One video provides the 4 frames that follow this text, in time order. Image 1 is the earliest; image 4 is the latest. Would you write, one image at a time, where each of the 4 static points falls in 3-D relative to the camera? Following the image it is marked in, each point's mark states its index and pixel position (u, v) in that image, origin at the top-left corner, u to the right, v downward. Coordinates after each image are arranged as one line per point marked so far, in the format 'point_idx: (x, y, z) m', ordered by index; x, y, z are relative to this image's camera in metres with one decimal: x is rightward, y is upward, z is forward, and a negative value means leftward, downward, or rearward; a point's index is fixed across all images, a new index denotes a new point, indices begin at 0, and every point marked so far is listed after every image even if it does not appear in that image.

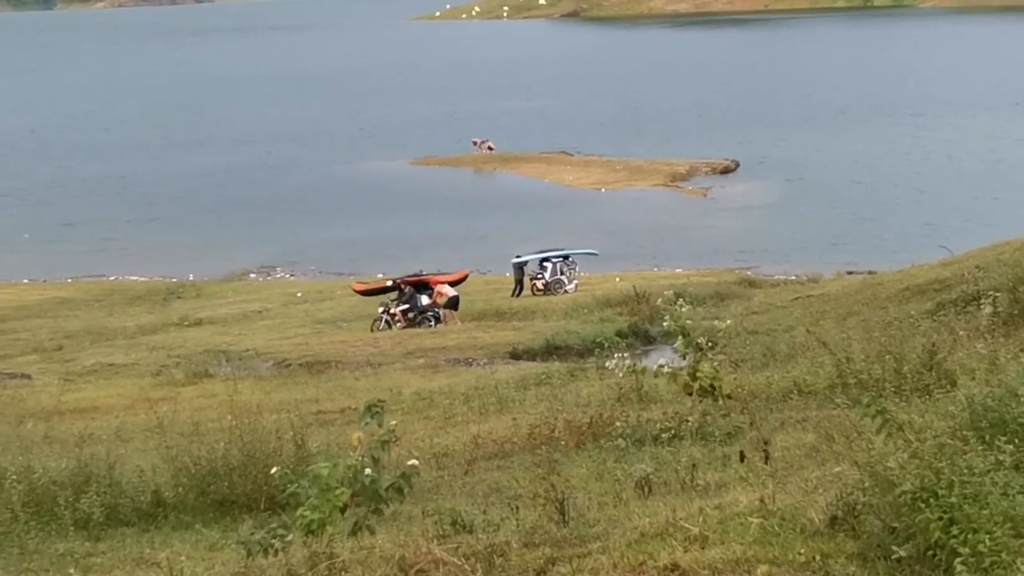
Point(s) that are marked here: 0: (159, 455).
0: (-4.4, -2.1, +16.4) m
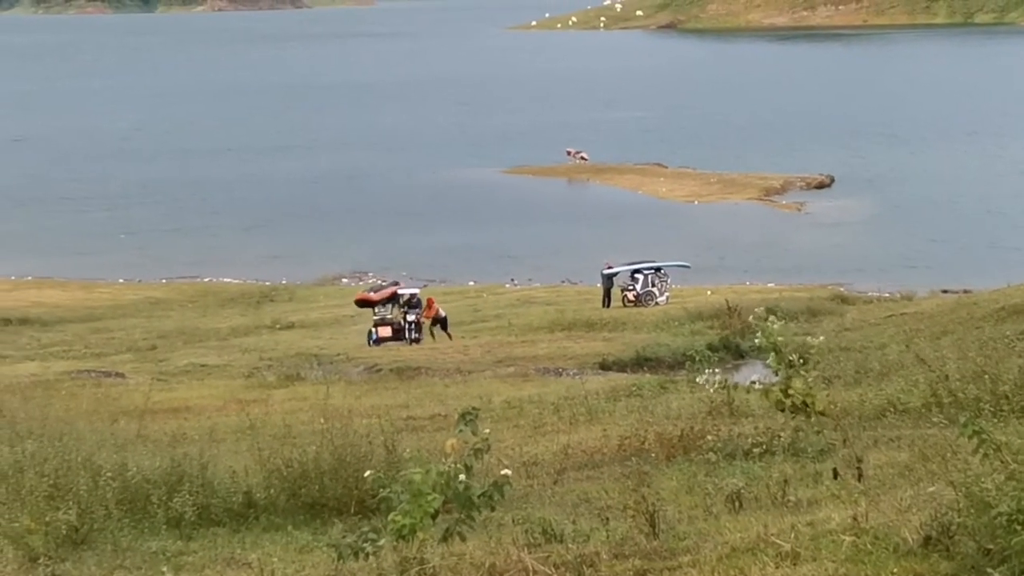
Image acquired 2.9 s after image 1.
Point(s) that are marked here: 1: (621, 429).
0: (-3.3, -2.1, +16.5) m
1: (+1.5, -1.9, +17.2) m
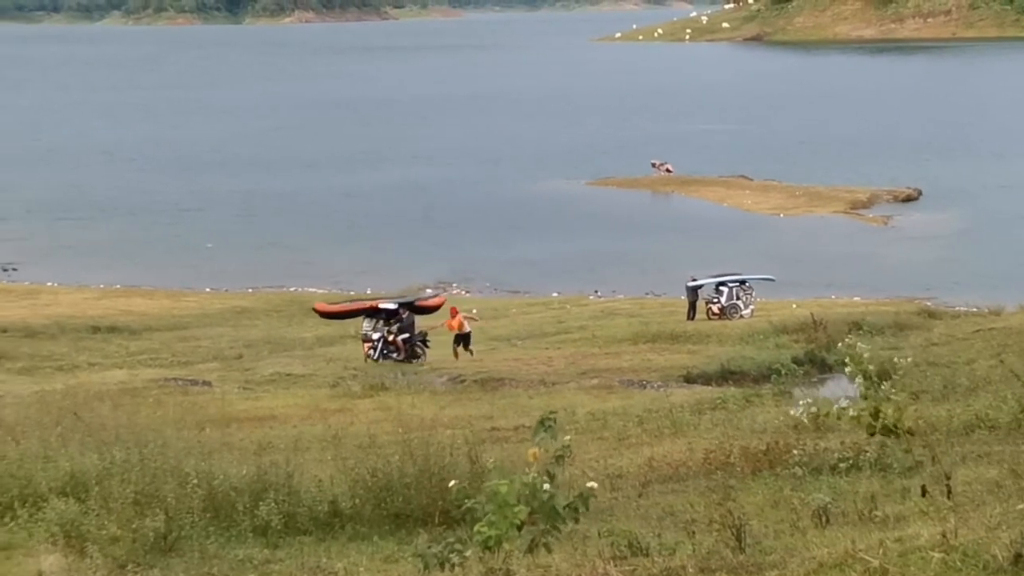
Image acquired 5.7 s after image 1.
0: (-2.2, -2.3, +16.5) m
1: (+2.5, -2.0, +17.2) m
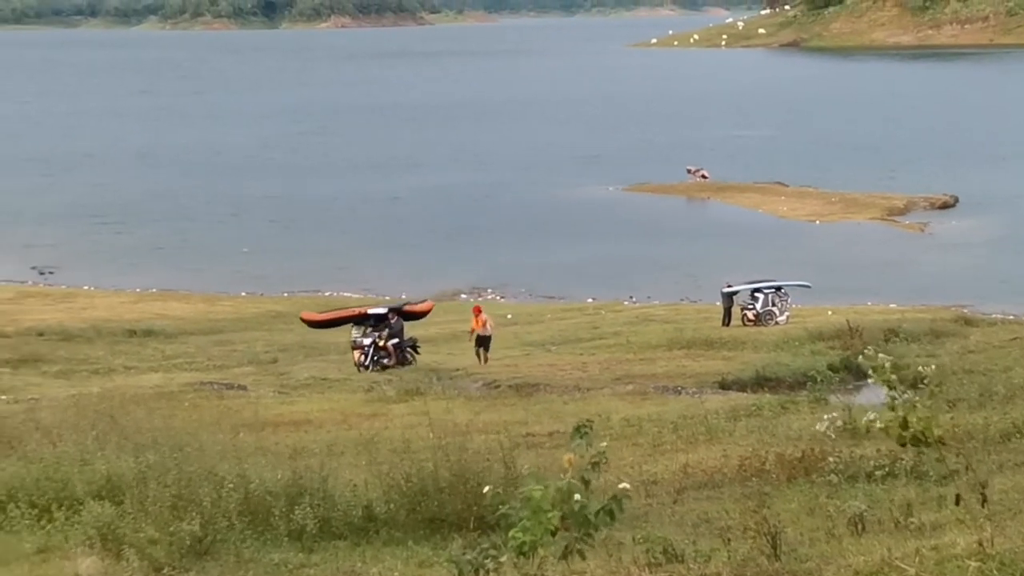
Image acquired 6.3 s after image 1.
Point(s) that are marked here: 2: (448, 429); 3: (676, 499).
0: (-1.8, -2.3, +16.6) m
1: (+3.0, -2.1, +17.1) m
2: (-0.9, -1.9, +17.9) m
3: (+2.0, -2.5, +15.5) m
